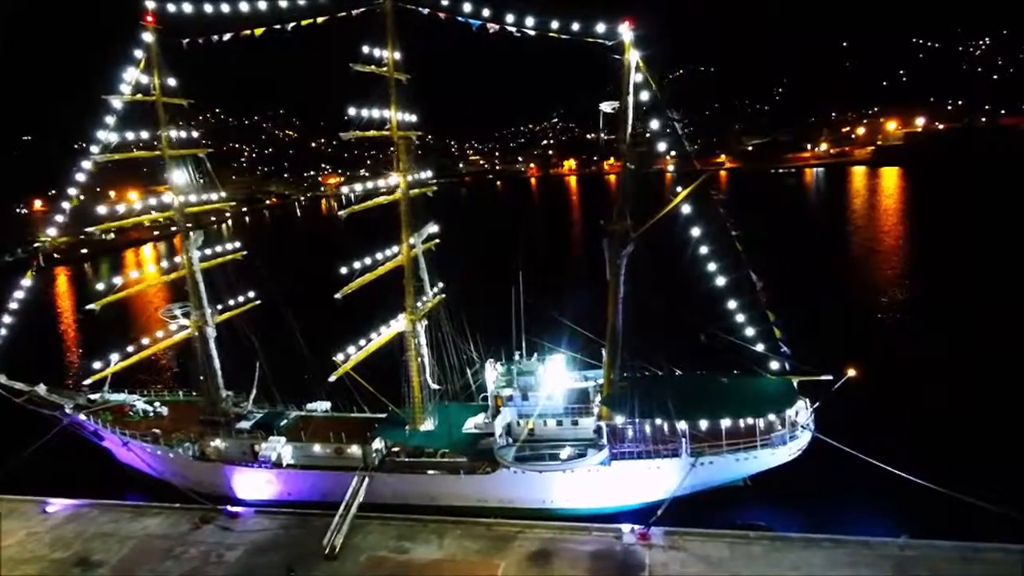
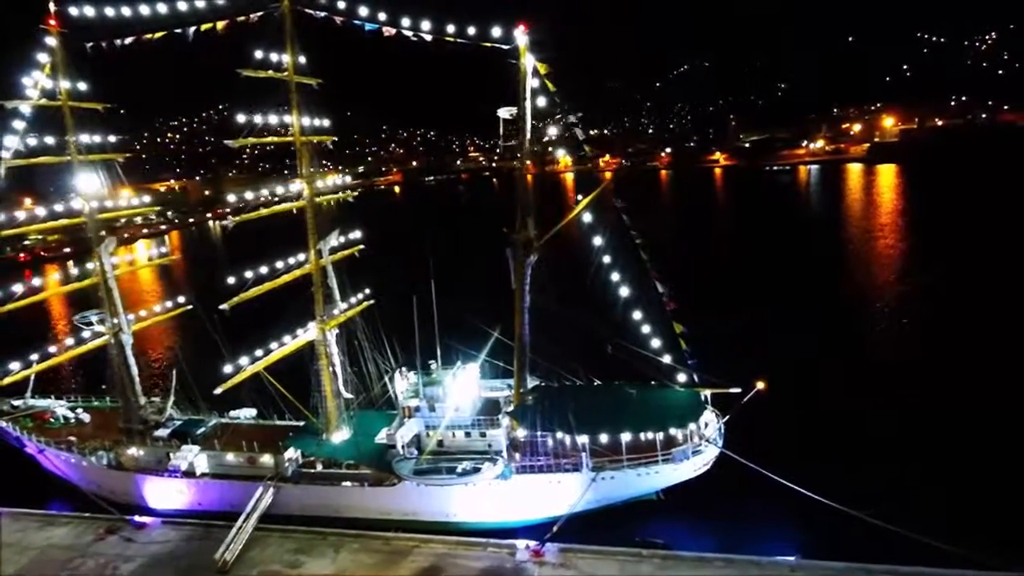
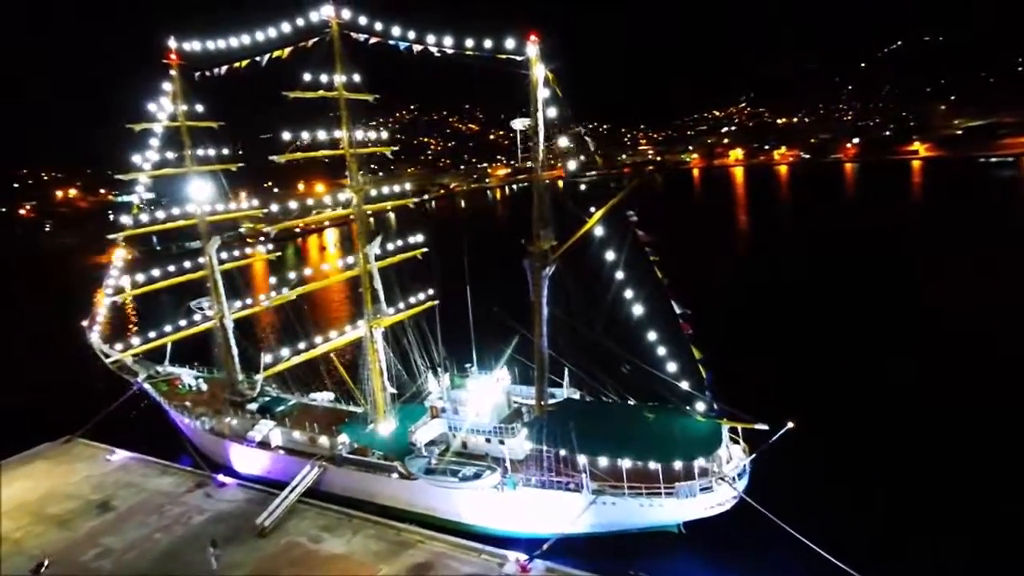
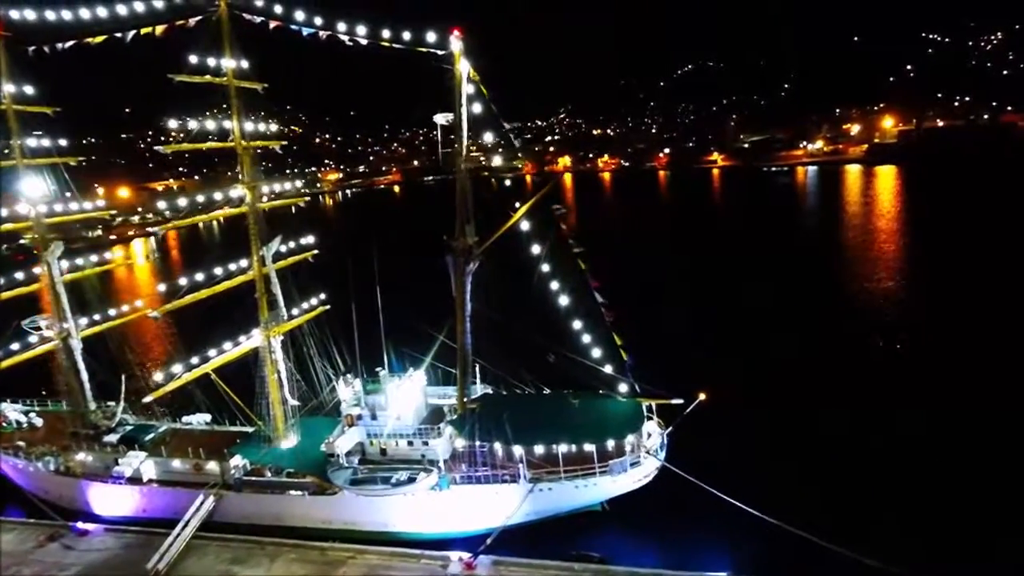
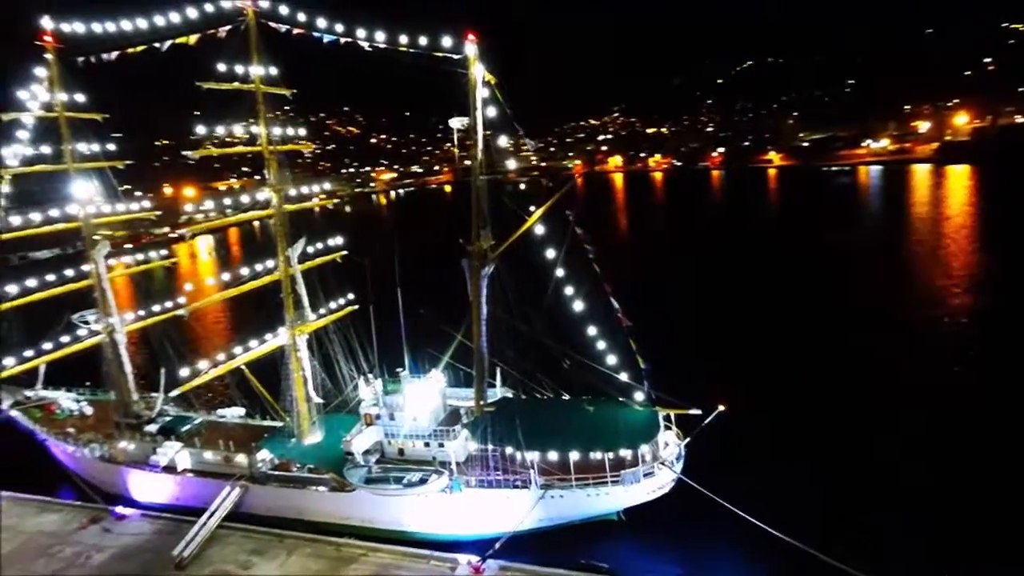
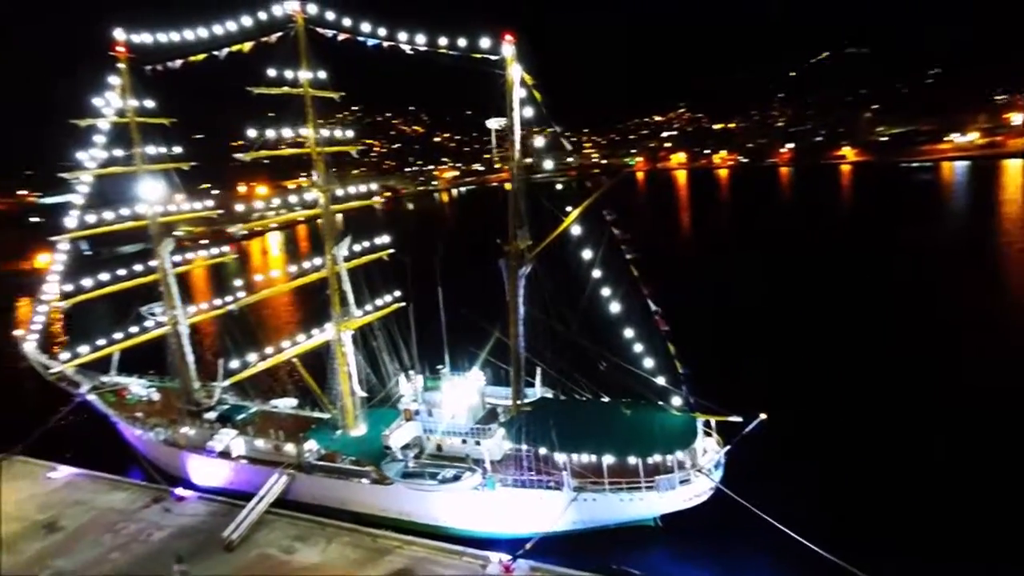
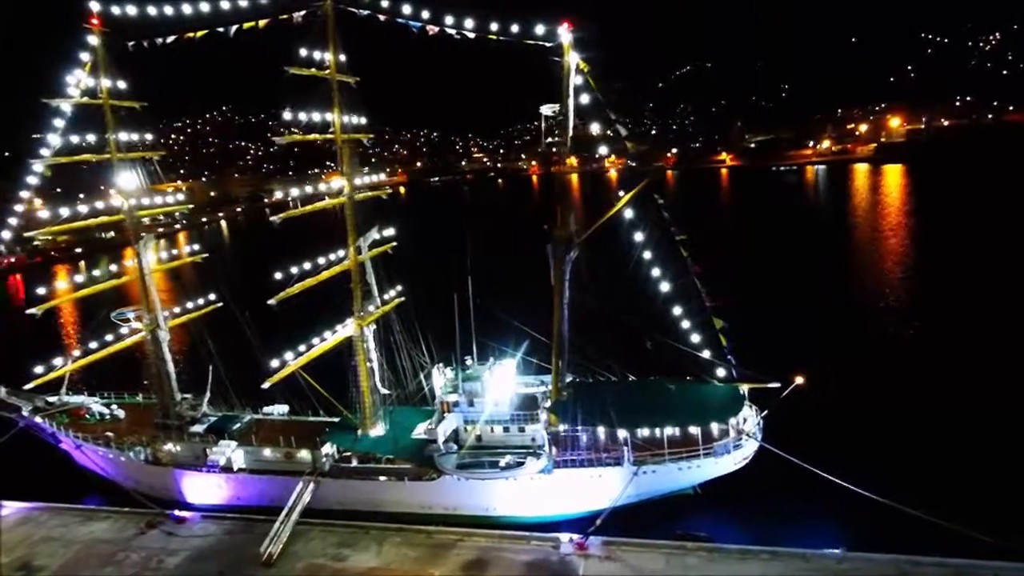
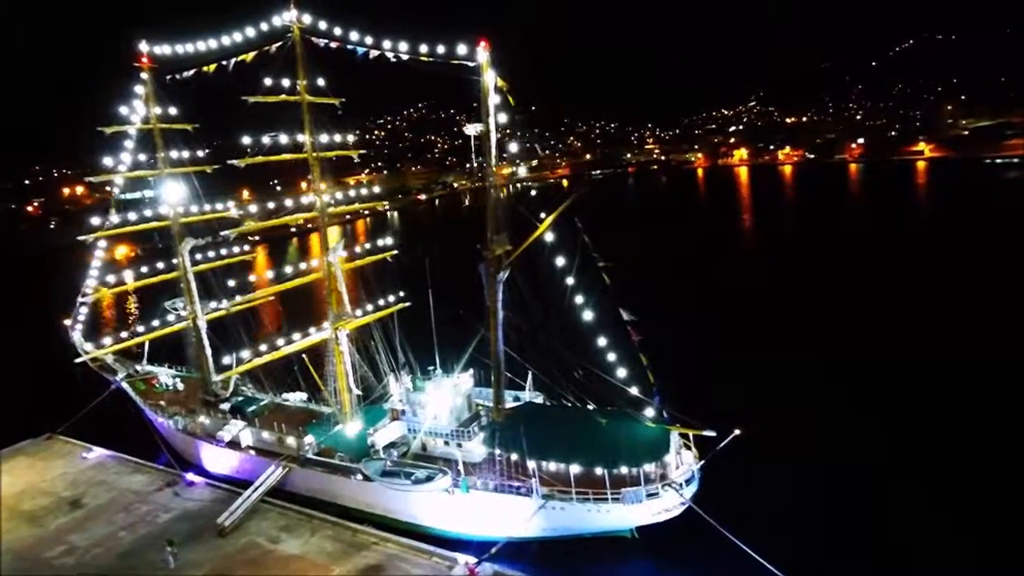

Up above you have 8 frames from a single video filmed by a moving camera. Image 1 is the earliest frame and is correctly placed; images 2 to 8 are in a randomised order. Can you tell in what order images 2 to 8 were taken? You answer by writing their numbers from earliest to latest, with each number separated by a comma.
7, 2, 4, 5, 6, 3, 8
